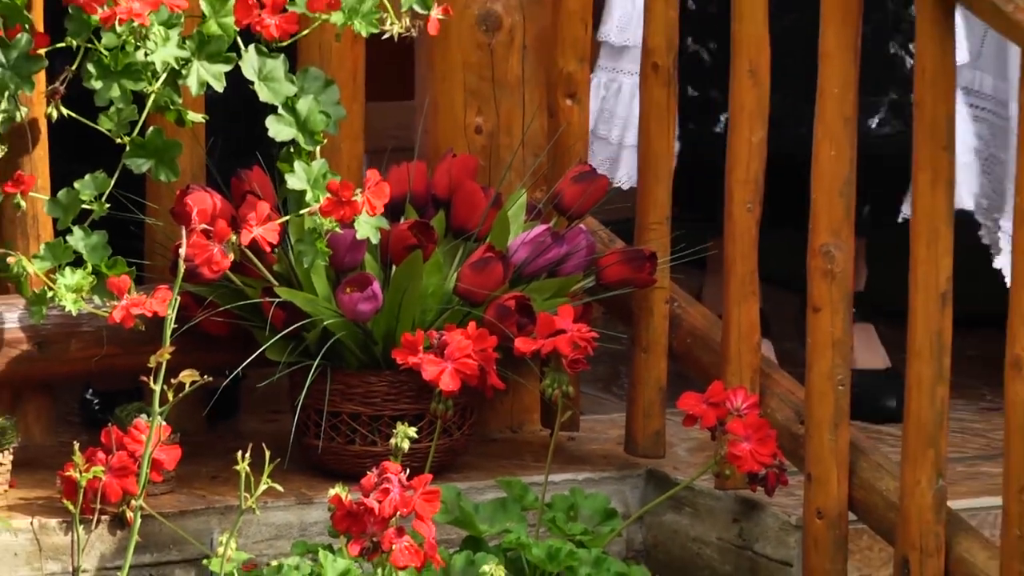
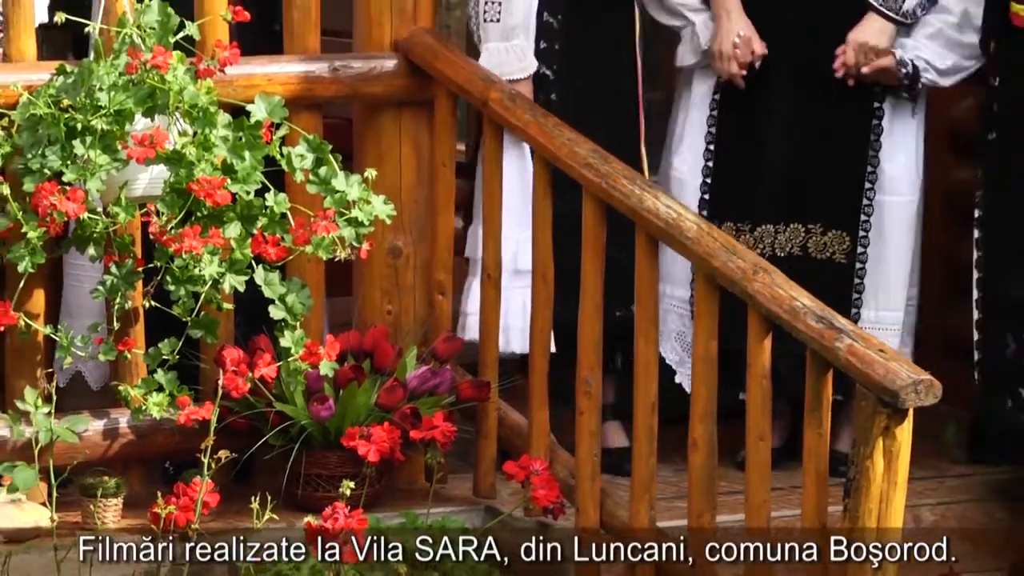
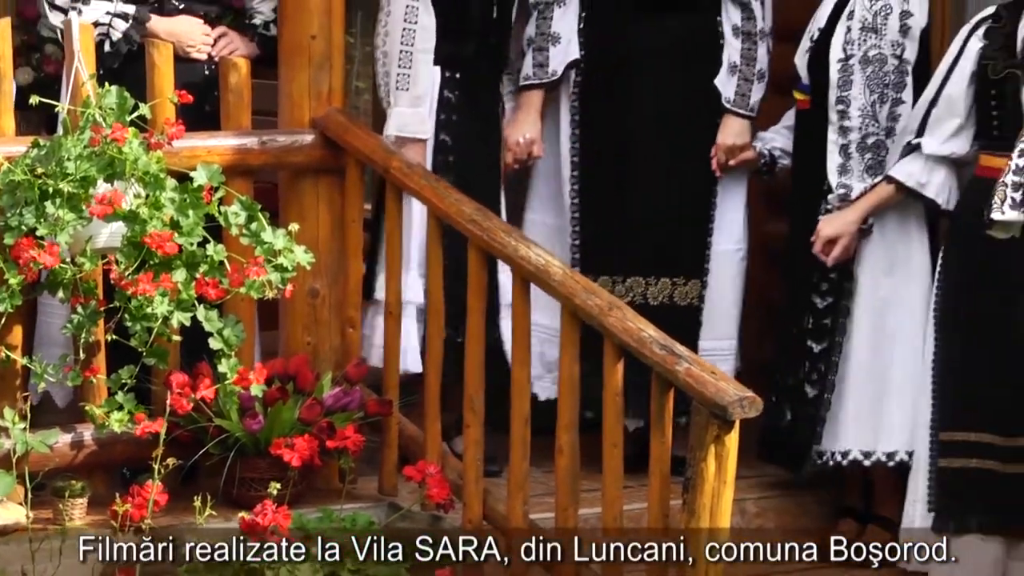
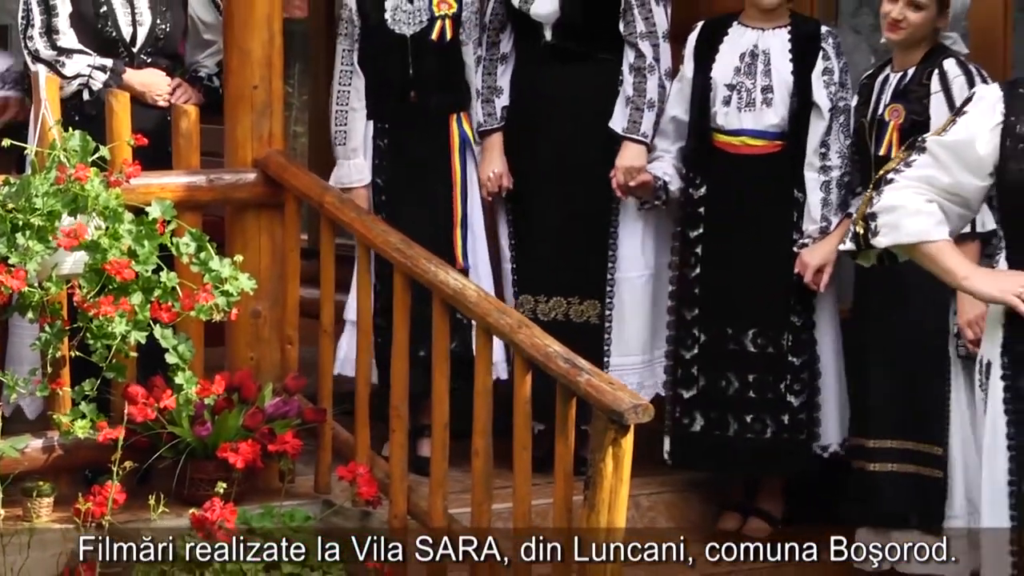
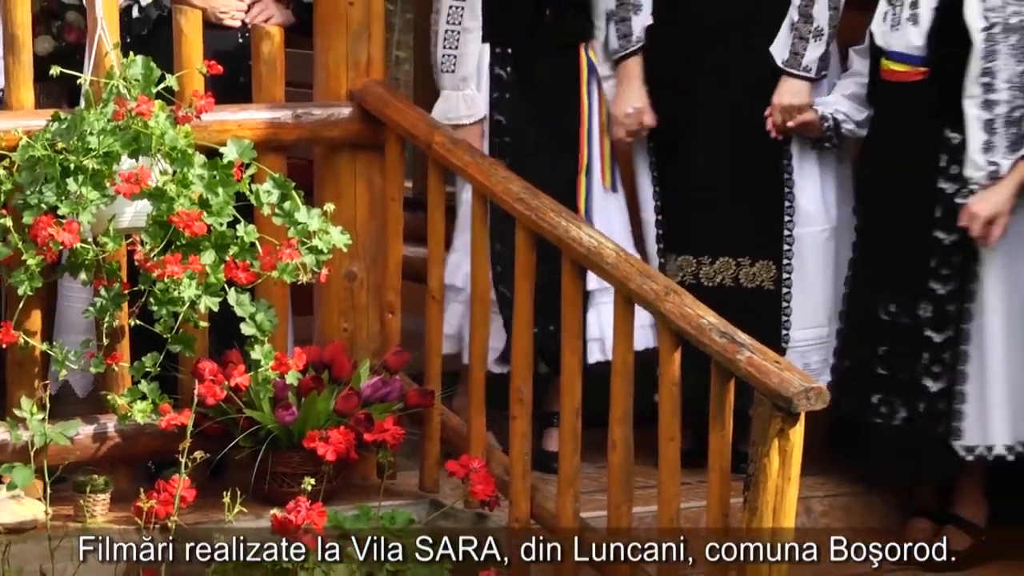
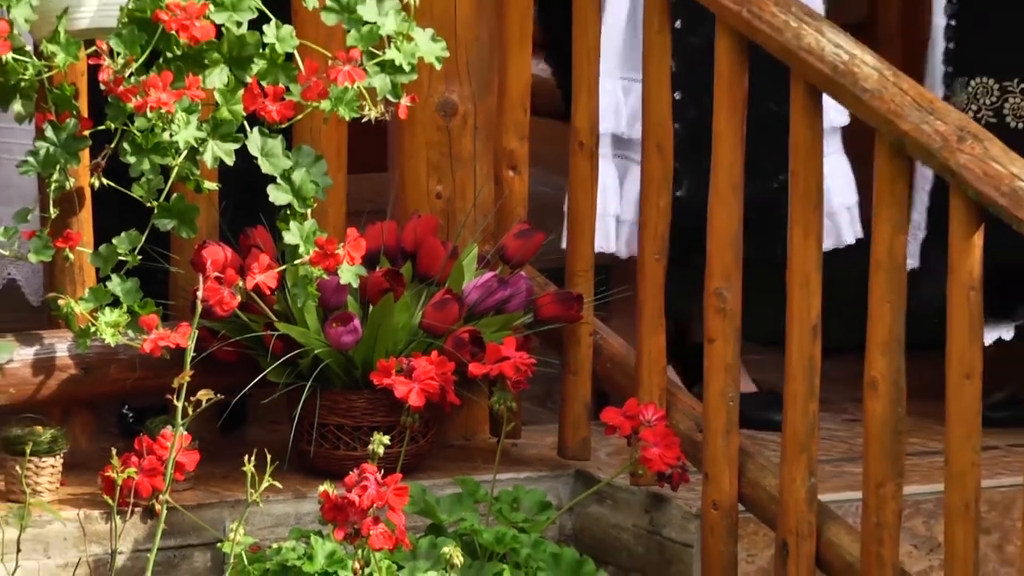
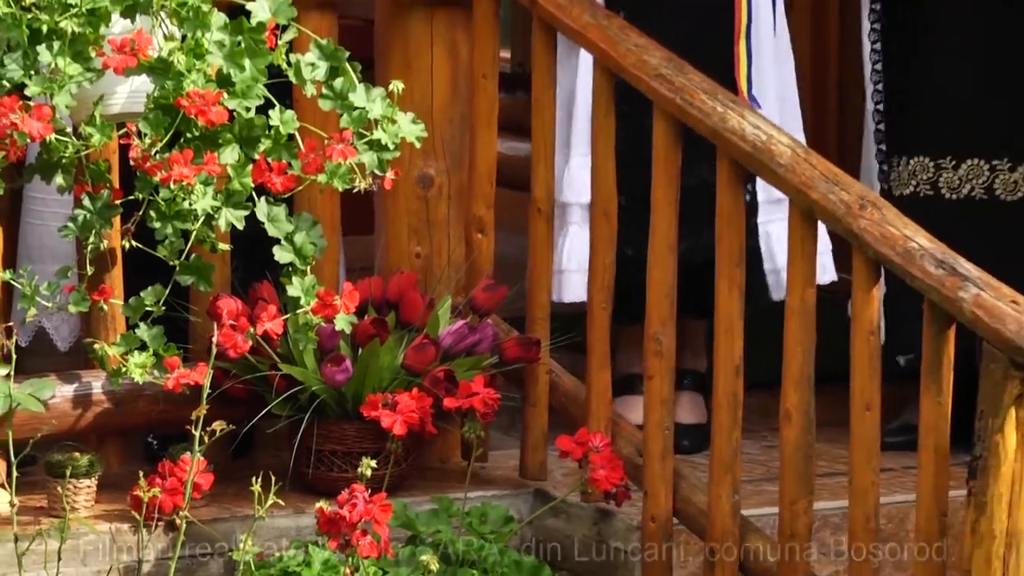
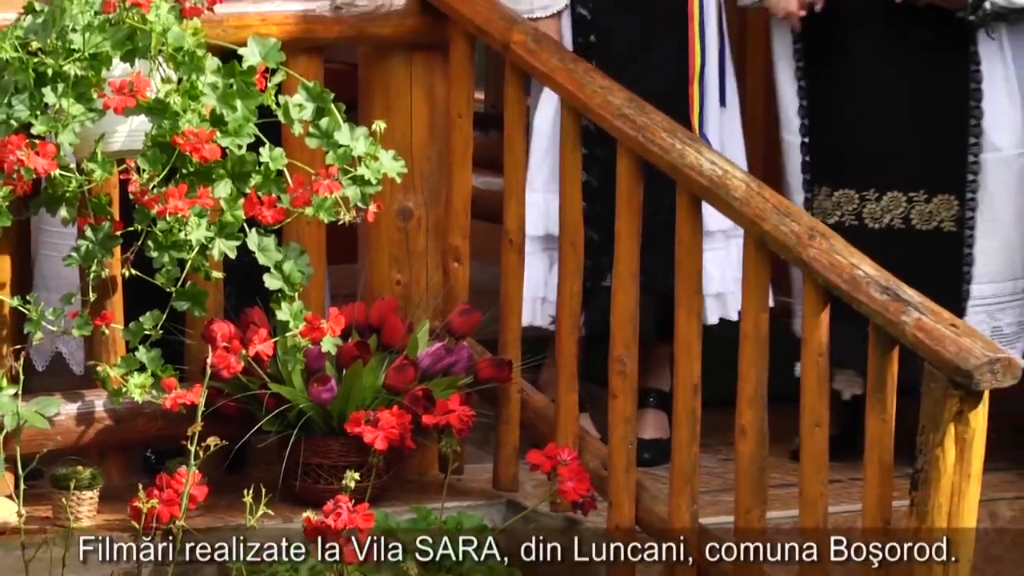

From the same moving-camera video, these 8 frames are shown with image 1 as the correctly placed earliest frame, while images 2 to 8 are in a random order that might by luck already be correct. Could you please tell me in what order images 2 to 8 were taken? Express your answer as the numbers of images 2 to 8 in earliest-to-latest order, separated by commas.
6, 7, 8, 2, 5, 3, 4
